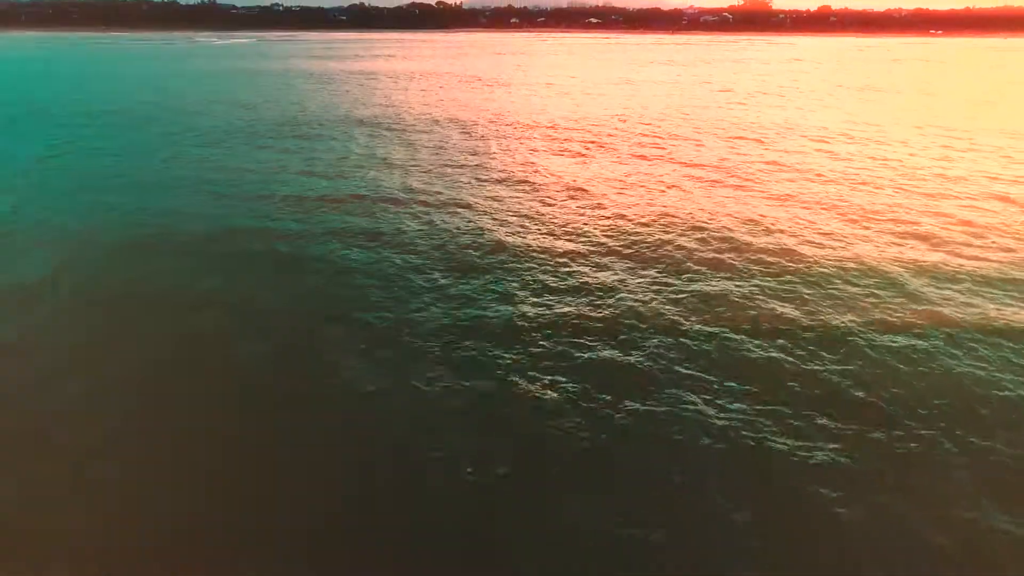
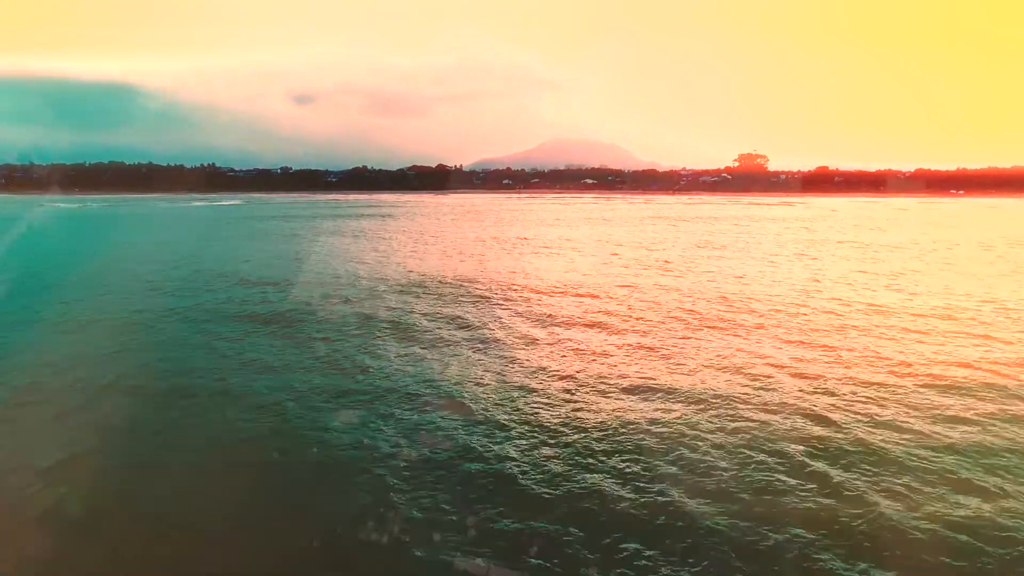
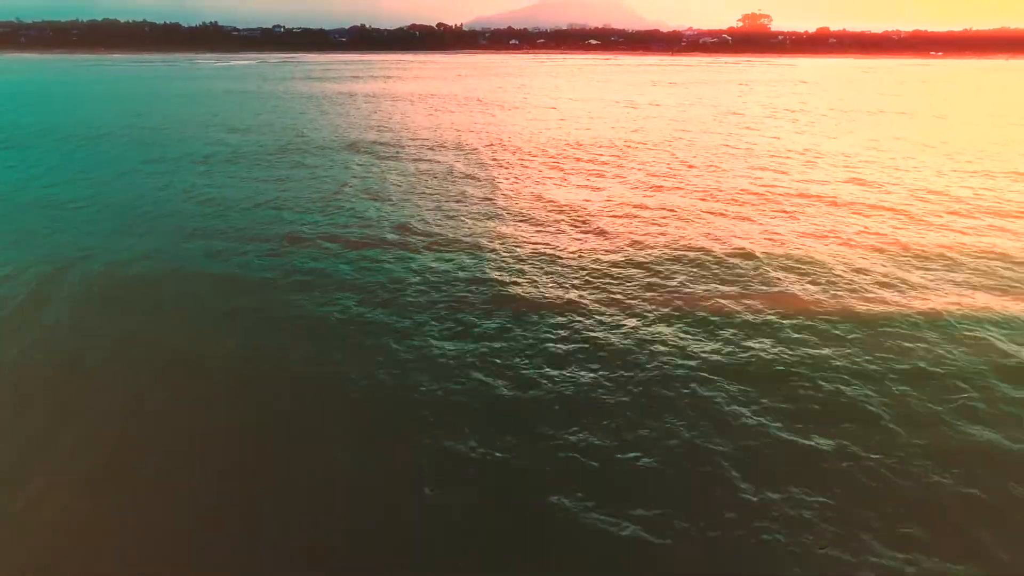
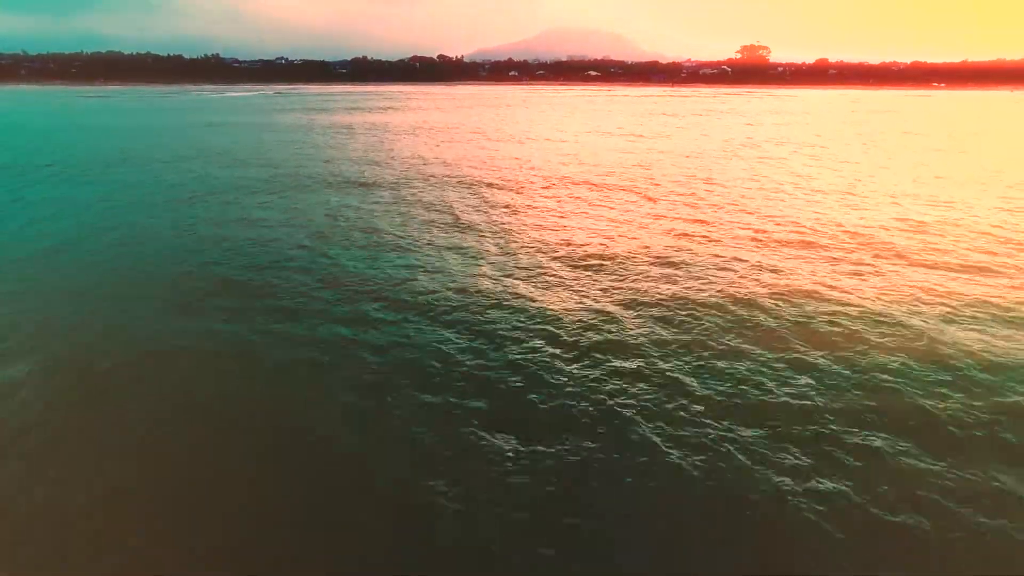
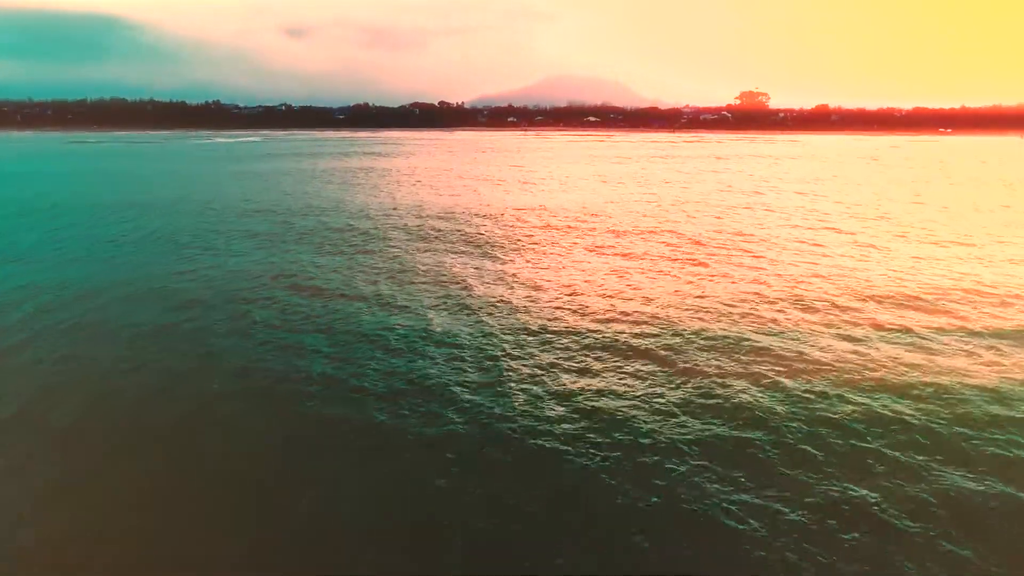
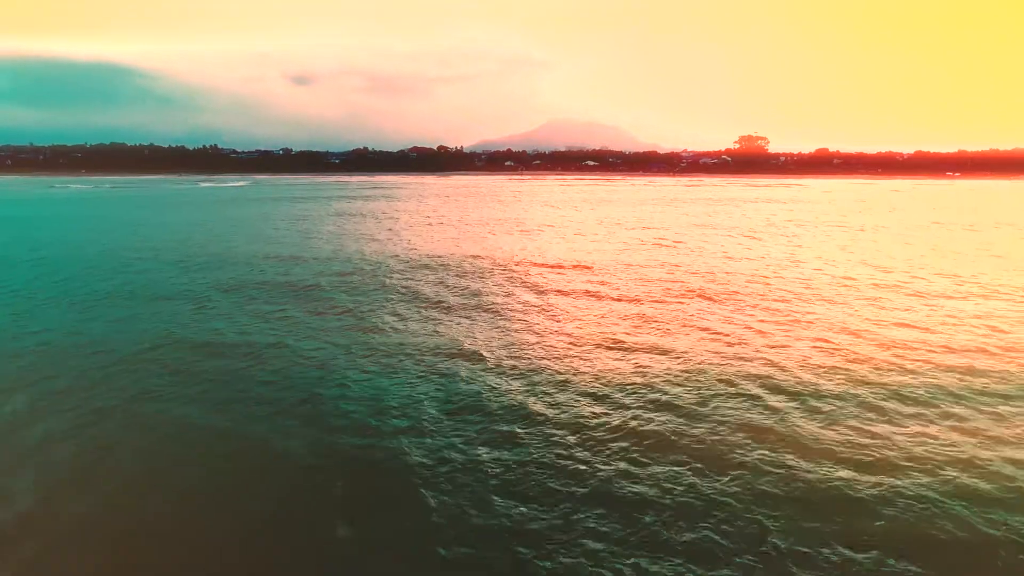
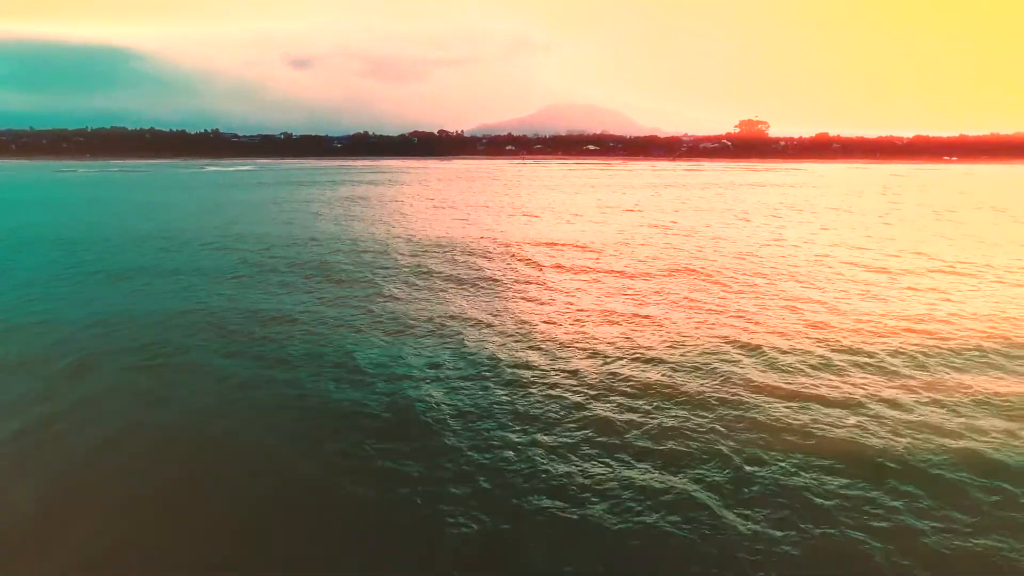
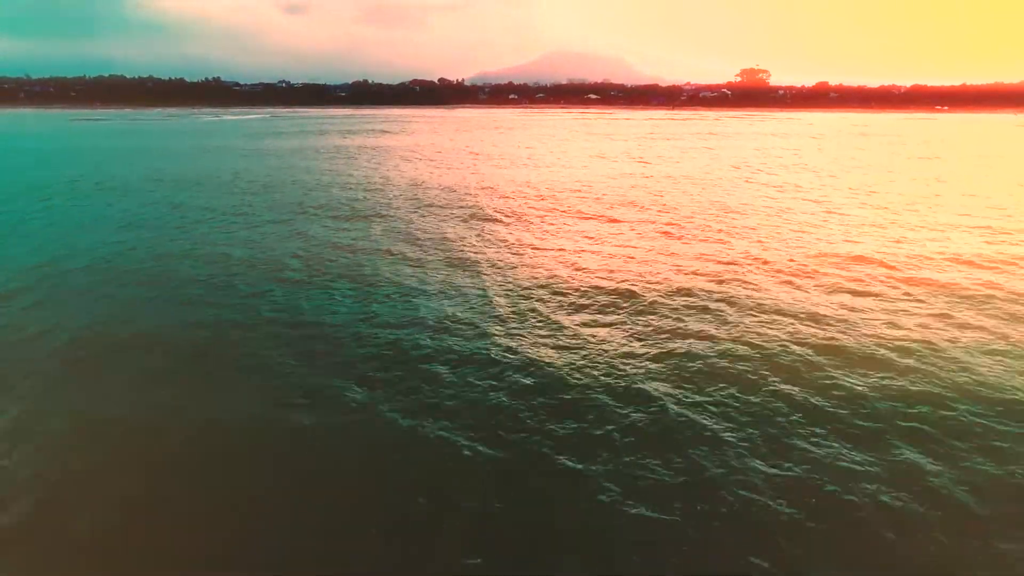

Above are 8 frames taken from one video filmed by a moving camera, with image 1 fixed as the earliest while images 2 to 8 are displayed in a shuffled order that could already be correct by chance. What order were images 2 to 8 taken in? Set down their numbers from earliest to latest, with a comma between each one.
3, 4, 8, 5, 7, 6, 2
